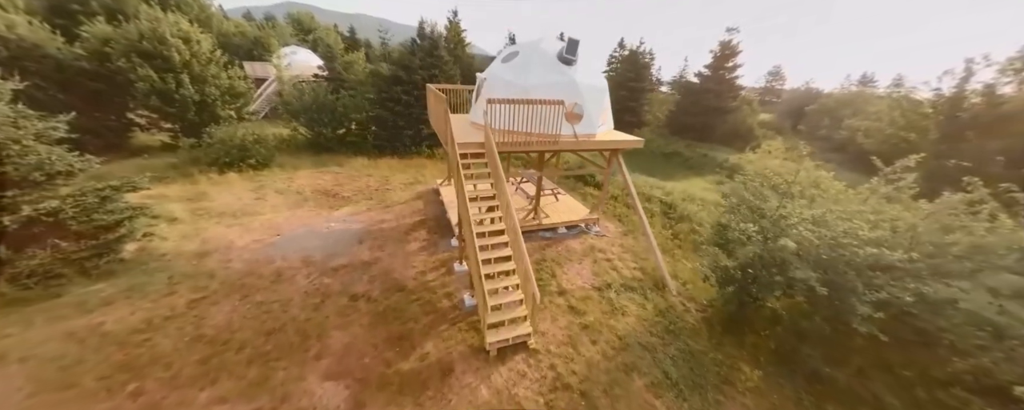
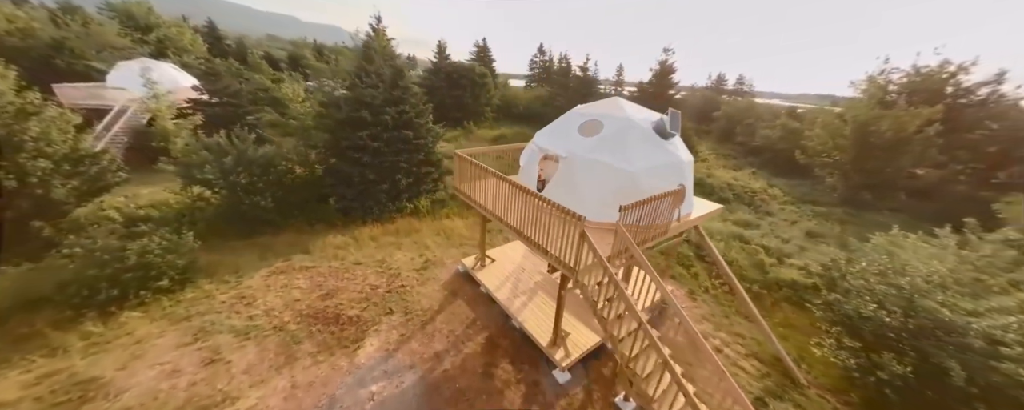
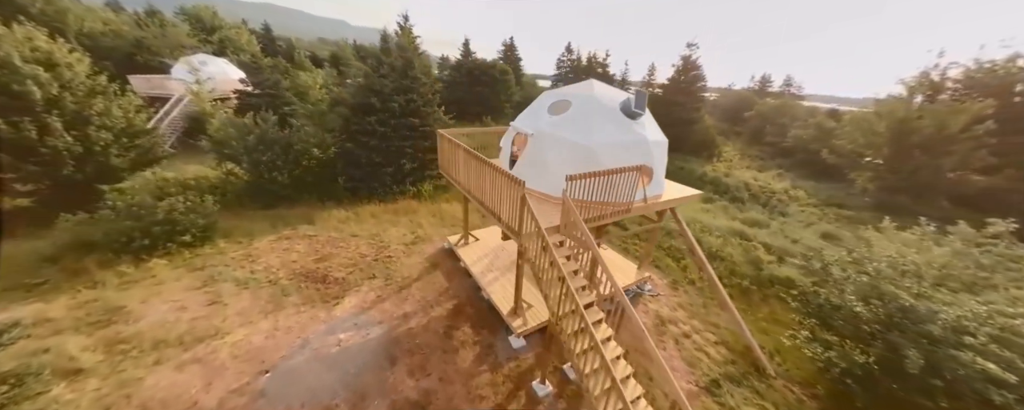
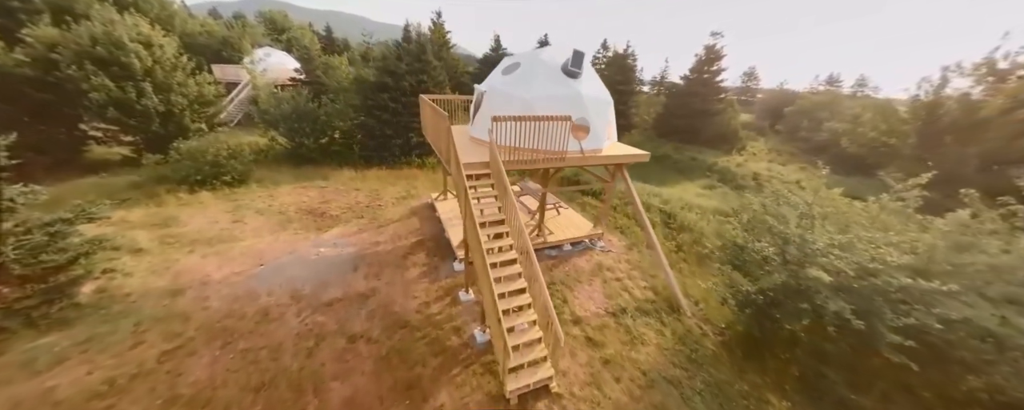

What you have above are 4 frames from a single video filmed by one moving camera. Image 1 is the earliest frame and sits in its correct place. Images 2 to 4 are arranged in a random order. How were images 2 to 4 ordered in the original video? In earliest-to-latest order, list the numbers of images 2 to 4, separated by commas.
4, 3, 2
